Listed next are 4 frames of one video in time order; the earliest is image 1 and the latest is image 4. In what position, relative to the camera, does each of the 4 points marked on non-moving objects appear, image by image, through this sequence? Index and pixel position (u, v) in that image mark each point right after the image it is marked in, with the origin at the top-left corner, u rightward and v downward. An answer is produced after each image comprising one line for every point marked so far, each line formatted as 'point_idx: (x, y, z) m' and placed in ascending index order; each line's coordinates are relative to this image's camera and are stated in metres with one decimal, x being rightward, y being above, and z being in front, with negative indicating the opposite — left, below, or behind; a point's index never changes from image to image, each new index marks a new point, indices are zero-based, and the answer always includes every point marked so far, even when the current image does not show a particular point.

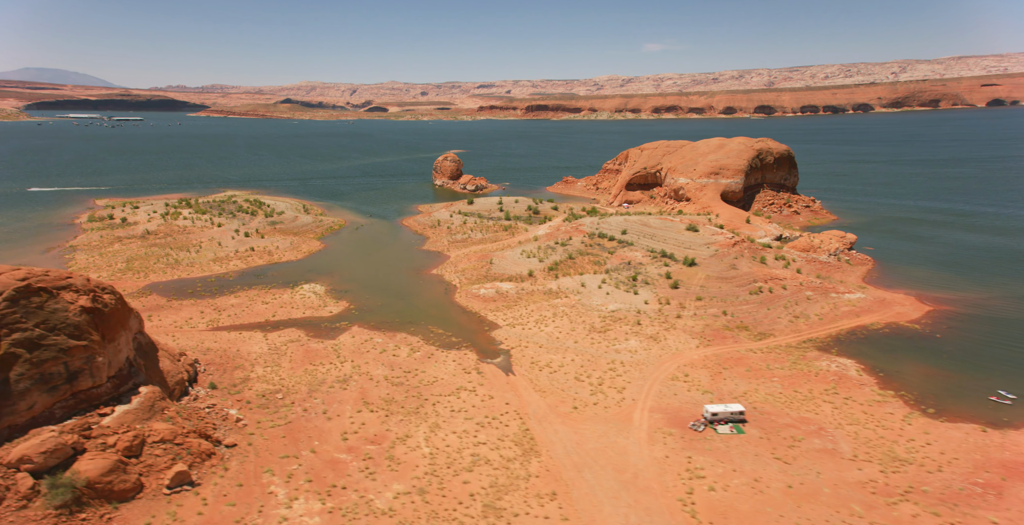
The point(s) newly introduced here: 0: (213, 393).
0: (-8.9, -3.9, +16.9) m
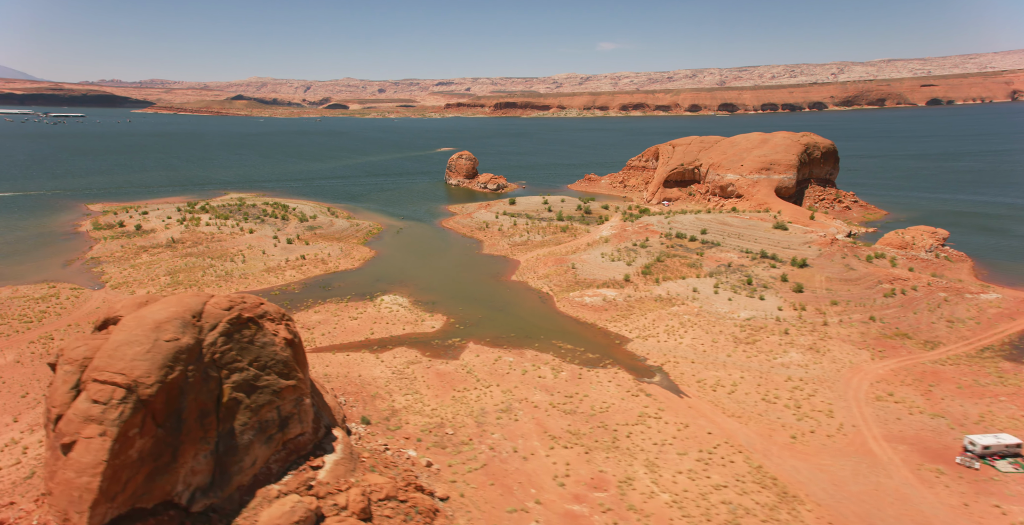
0: (-3.6, -4.3, +14.7) m
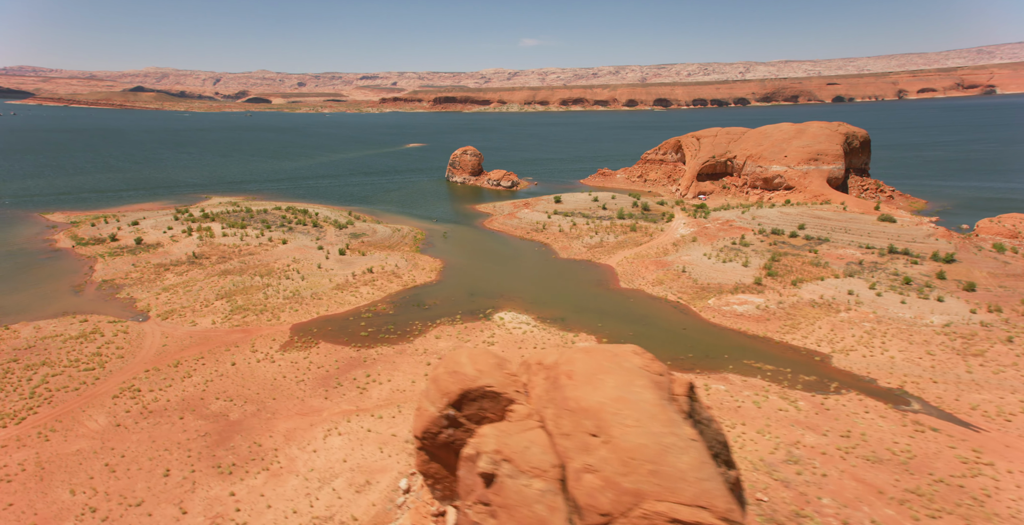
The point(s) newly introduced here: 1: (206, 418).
0: (+3.2, -4.9, +11.6) m
1: (-8.7, -4.4, +16.2) m
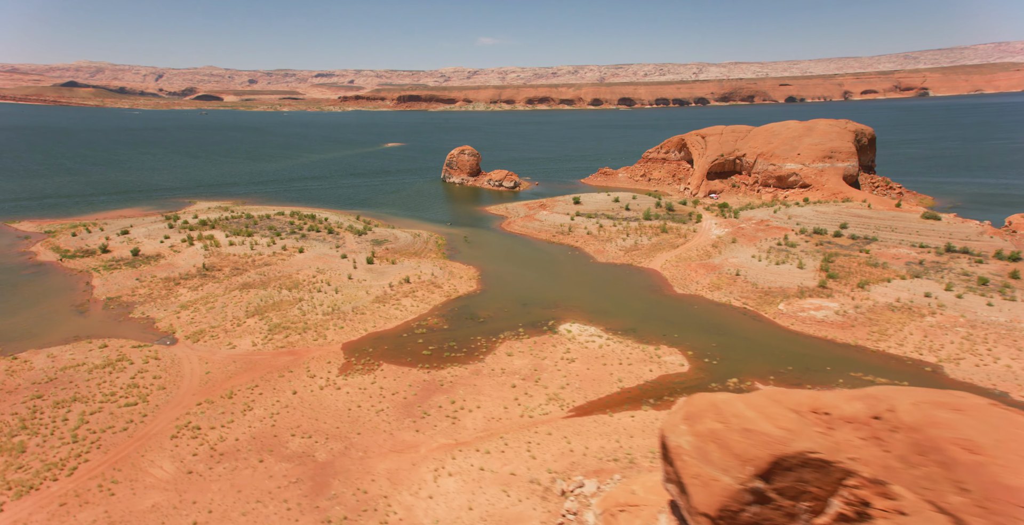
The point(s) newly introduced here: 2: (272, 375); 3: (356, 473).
0: (+6.6, -5.1, +10.2) m
1: (-5.6, -4.9, +14.2) m
2: (-8.2, -3.8, +19.4) m
3: (-3.7, -5.0, +13.6) m
